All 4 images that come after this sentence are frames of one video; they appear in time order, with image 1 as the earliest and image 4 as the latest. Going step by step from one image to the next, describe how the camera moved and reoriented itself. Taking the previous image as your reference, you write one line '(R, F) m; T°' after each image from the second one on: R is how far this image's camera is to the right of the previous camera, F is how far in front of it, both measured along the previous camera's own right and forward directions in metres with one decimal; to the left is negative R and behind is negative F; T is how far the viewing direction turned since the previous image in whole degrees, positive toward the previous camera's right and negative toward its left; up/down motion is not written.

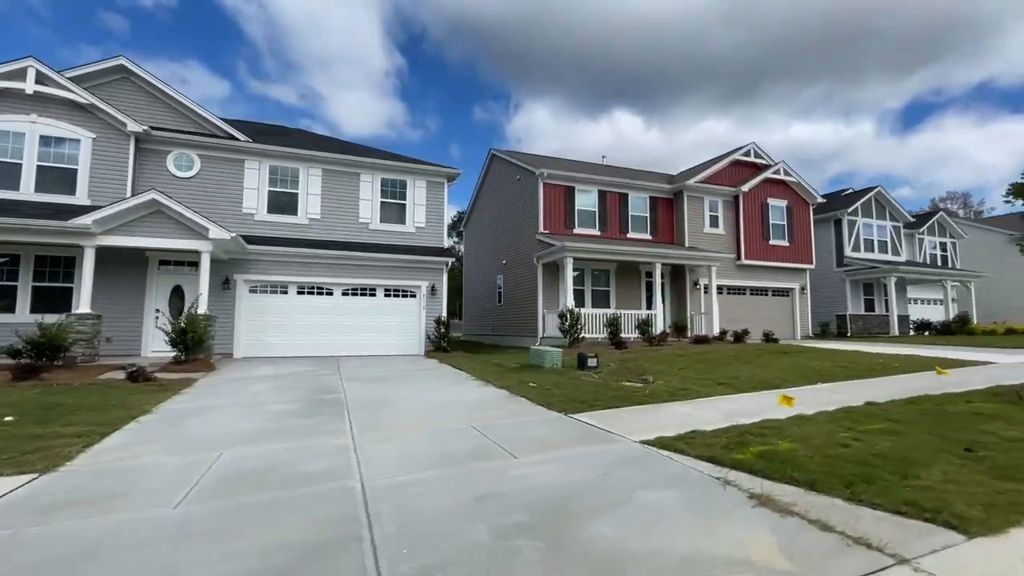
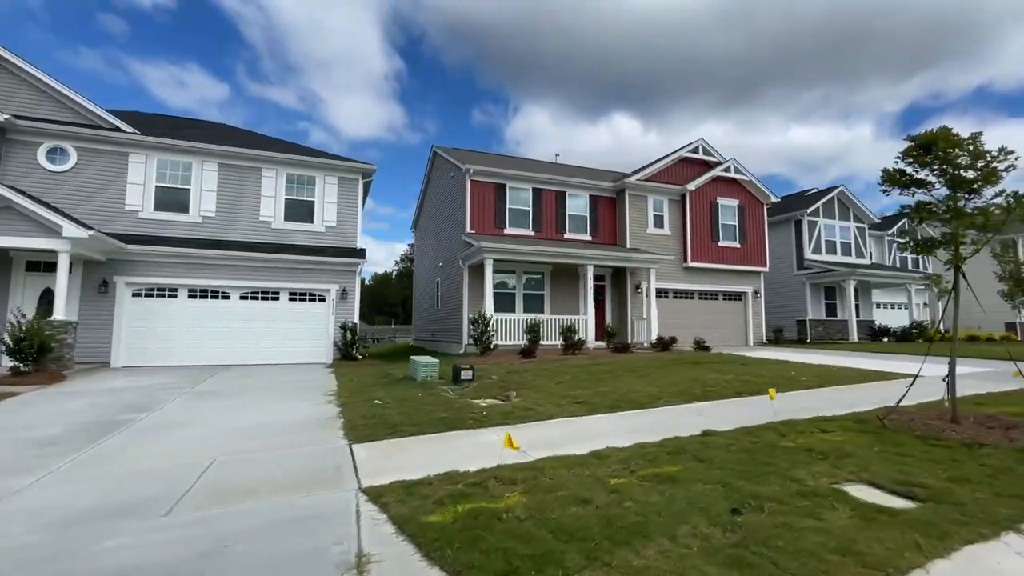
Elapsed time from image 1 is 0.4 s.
(+1.4, +0.6) m; 0°
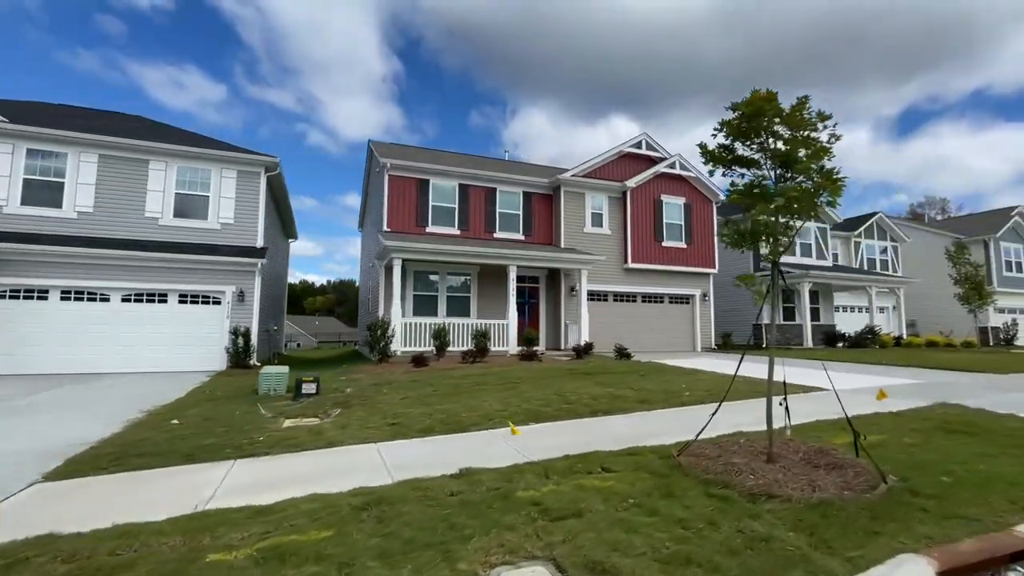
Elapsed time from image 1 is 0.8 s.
(+1.4, +0.6) m; 0°
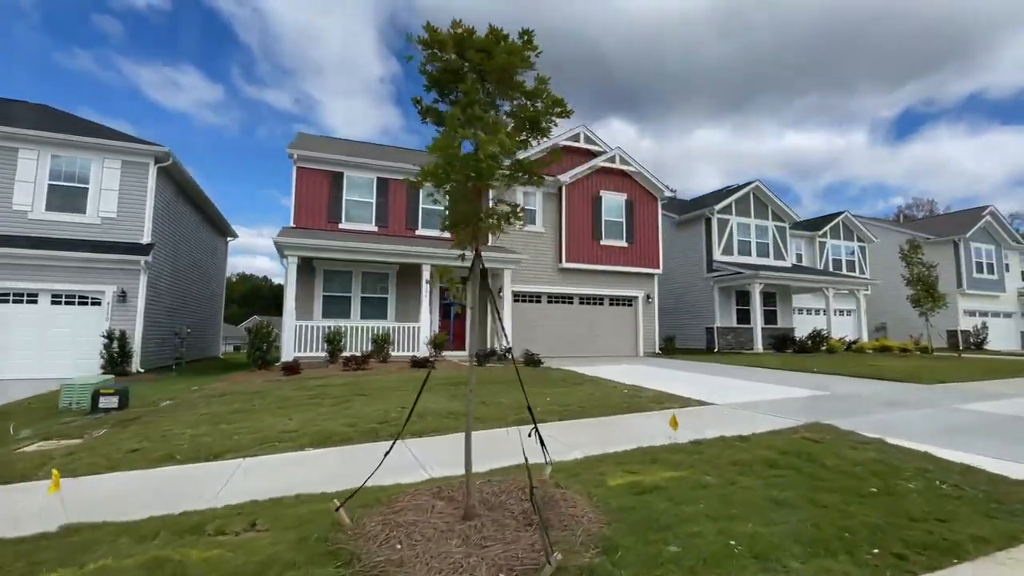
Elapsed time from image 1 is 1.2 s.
(+1.3, +0.6) m; 0°
